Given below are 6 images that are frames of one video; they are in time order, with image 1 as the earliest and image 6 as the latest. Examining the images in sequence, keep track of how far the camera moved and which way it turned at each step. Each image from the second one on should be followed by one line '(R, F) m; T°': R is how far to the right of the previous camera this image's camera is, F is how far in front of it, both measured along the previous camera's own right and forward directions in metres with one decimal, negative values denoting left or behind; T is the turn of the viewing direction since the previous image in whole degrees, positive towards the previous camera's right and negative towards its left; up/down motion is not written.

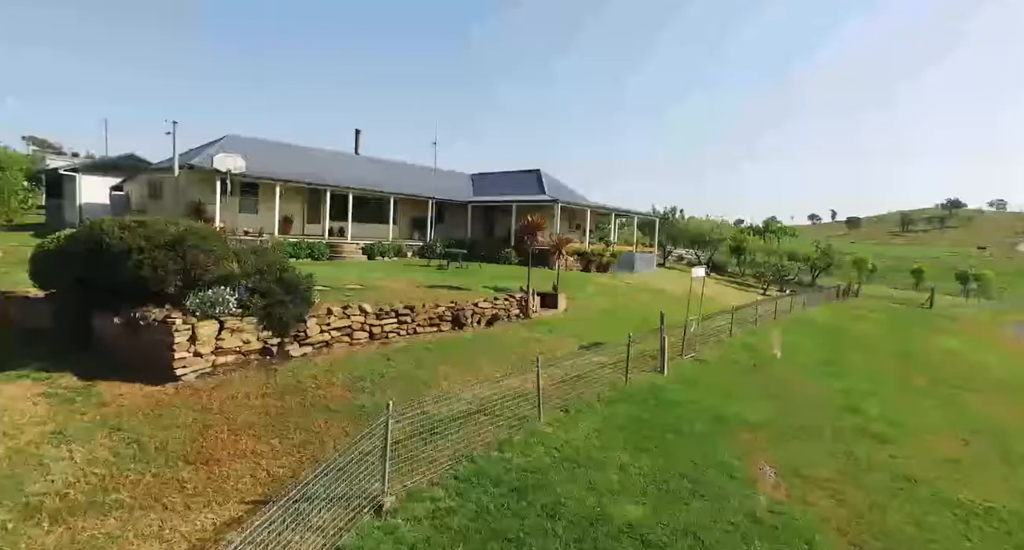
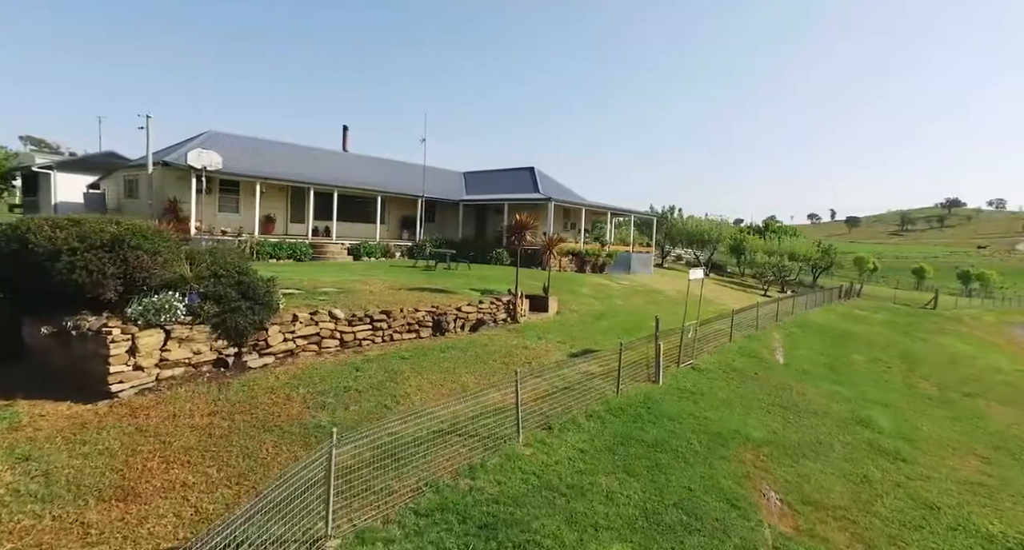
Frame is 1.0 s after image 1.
(+0.3, +0.7) m; 0°
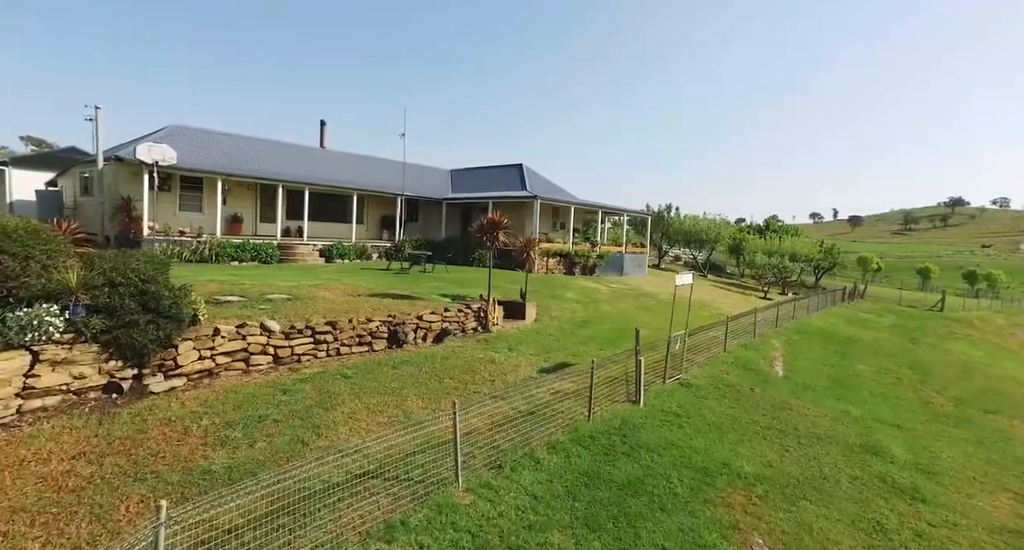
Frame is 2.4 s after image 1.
(+0.6, +1.2) m; 0°
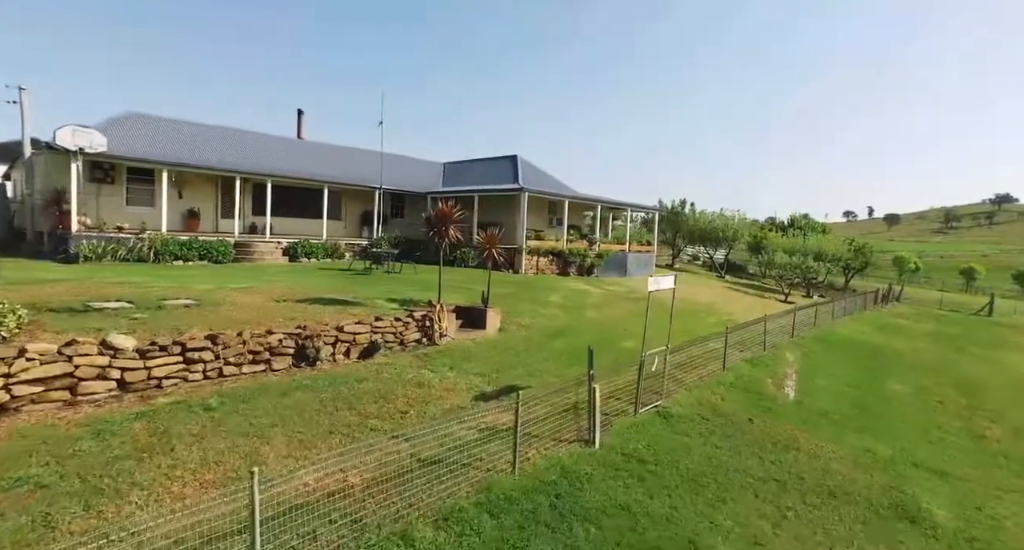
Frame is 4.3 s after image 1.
(+1.3, +1.9) m; -3°
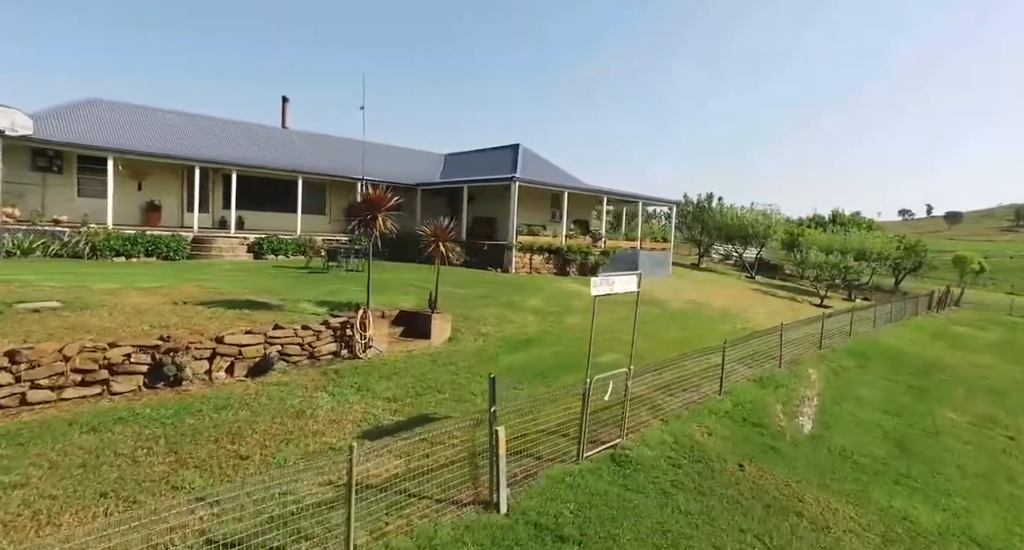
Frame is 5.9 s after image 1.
(+1.5, +1.9) m; -4°
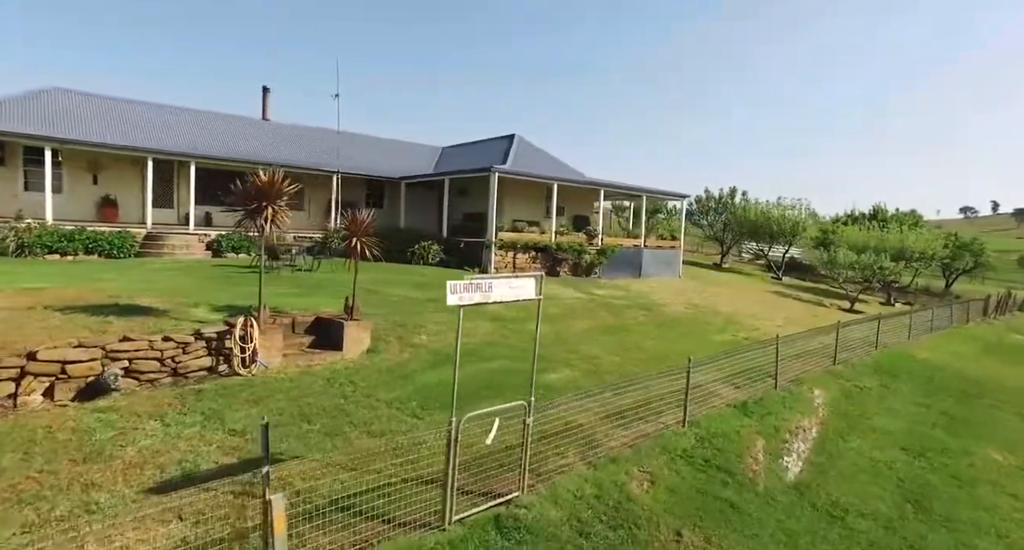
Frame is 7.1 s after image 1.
(+1.6, +1.6) m; -4°
